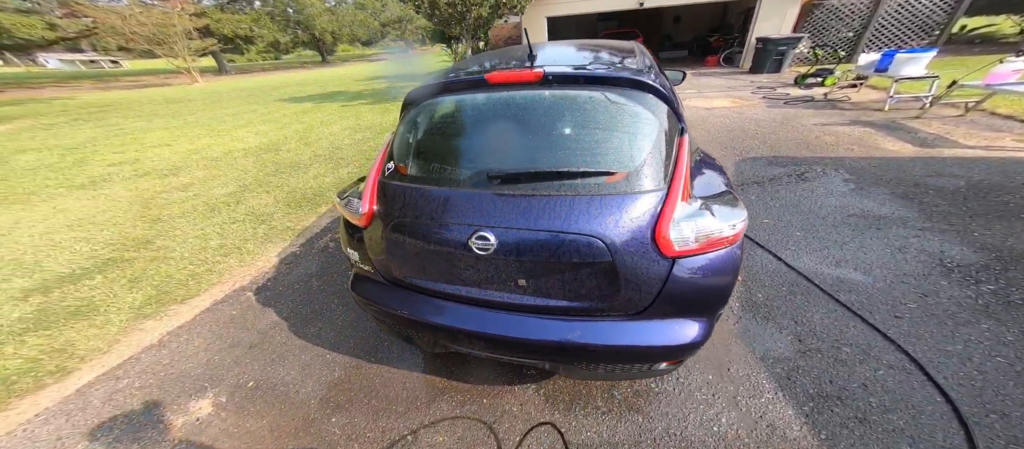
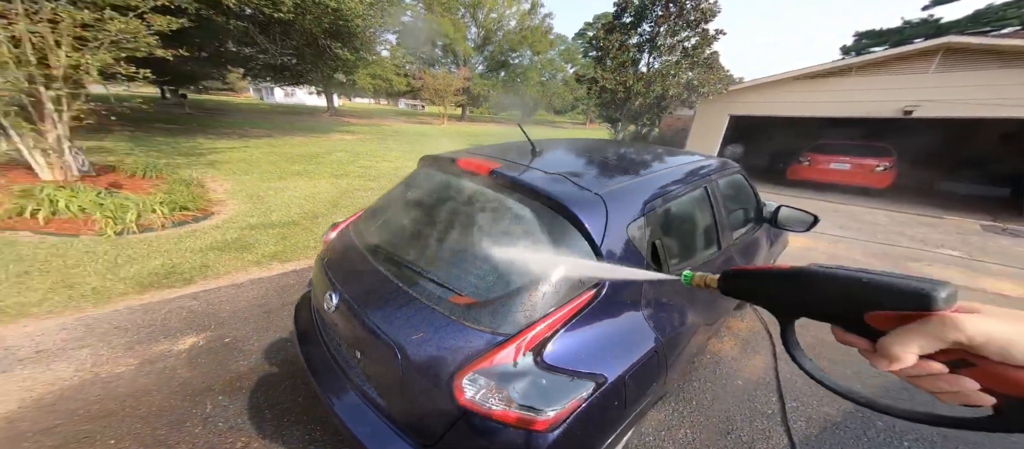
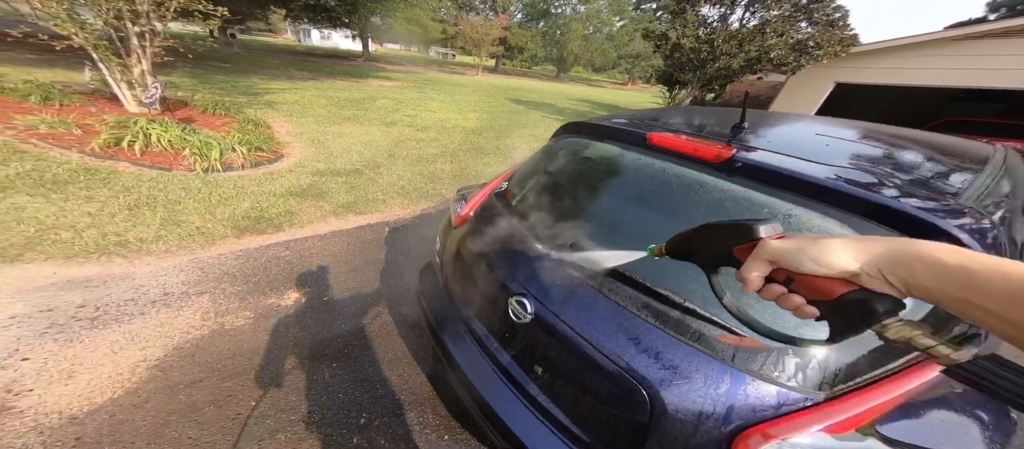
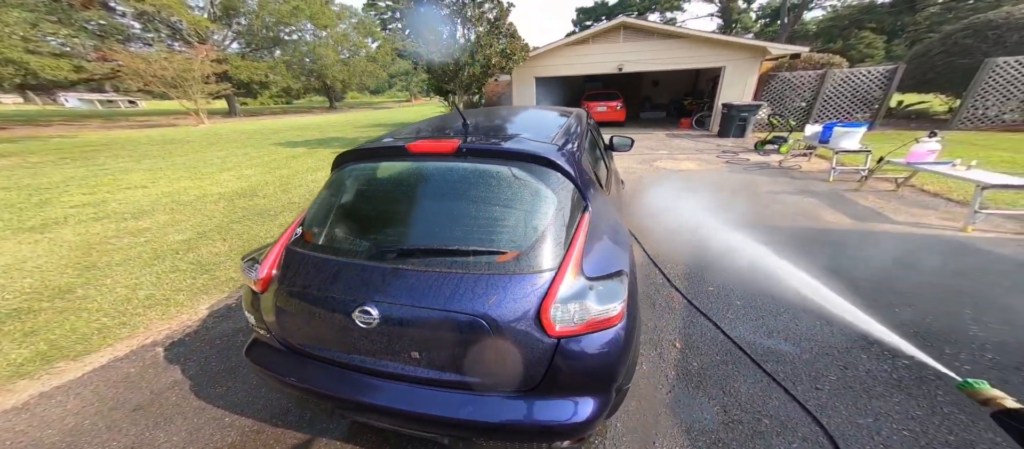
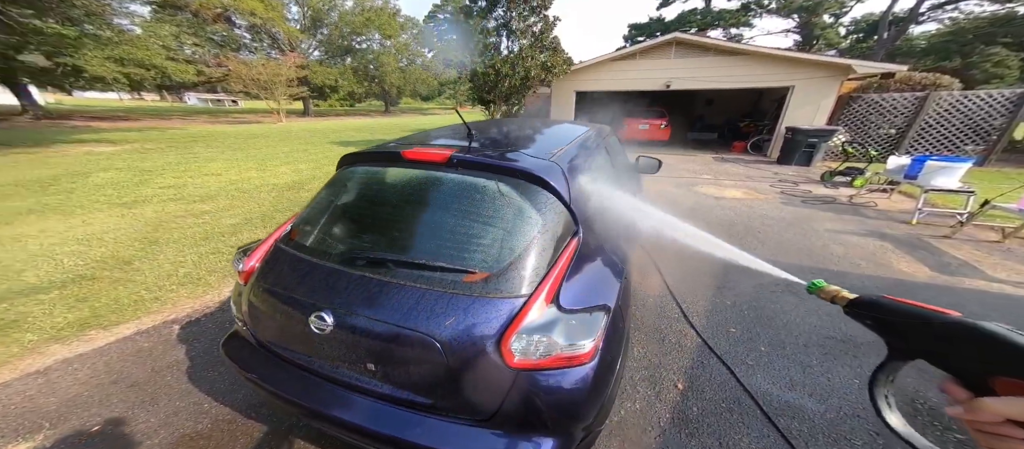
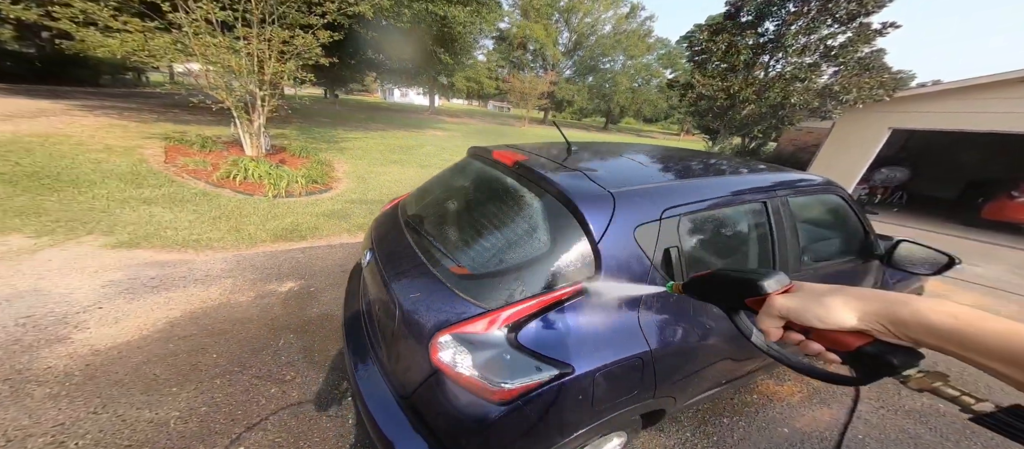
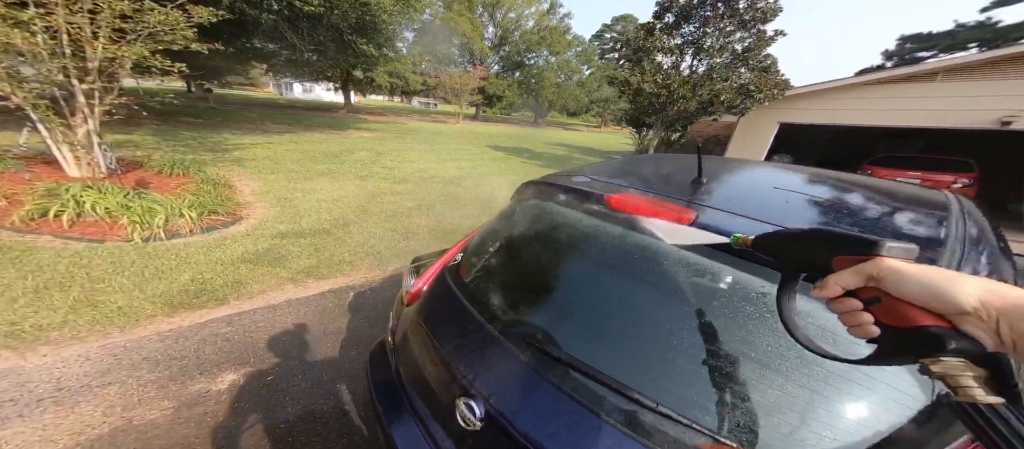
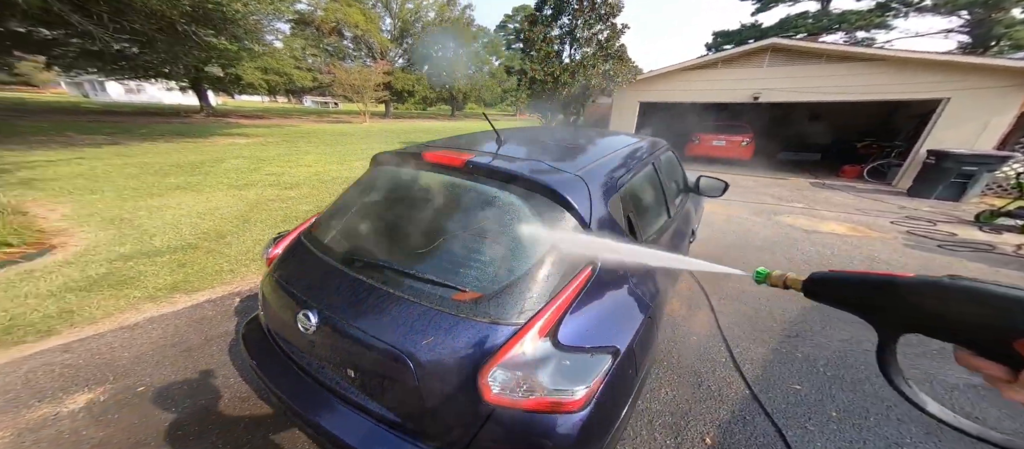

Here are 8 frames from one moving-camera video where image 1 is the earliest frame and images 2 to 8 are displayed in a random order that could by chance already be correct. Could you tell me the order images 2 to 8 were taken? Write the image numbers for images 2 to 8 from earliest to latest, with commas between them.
4, 5, 8, 2, 6, 7, 3
